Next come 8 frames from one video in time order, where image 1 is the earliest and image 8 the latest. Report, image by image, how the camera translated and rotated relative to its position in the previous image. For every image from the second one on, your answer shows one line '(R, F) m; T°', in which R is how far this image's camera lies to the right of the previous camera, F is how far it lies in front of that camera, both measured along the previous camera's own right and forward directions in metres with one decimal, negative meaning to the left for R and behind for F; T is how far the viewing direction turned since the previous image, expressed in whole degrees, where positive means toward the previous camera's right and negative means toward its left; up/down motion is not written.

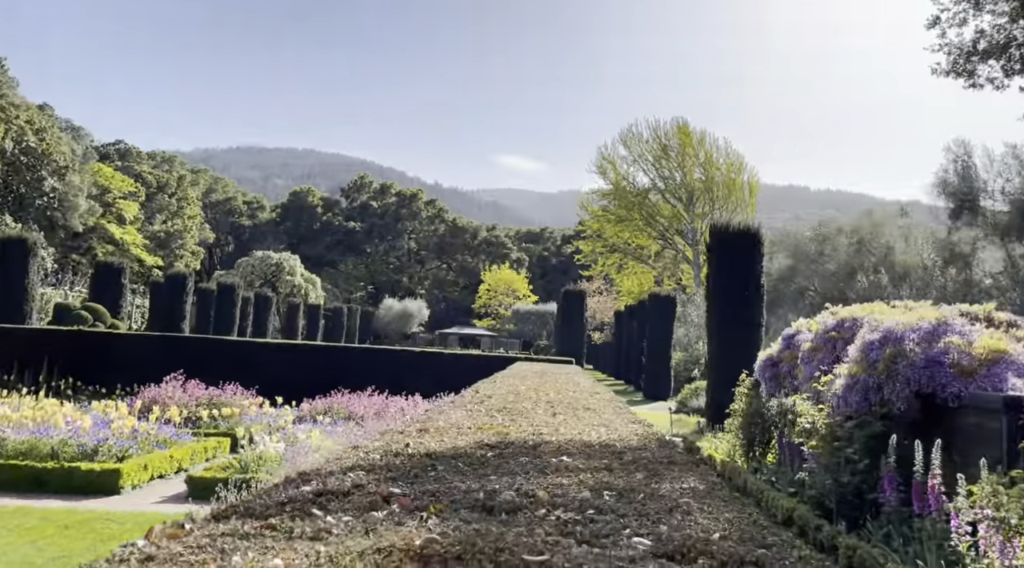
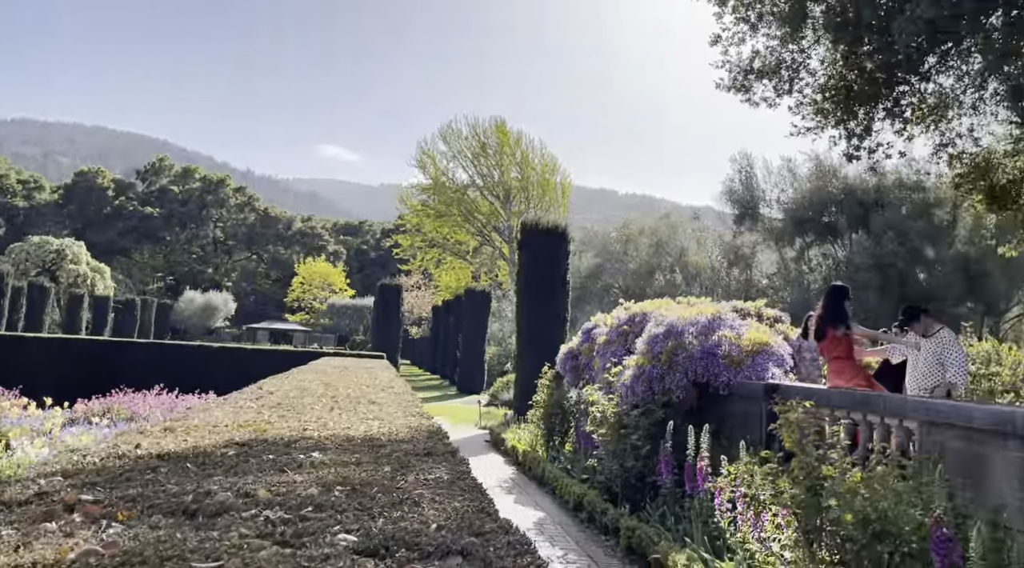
(+0.1, 0.0) m; +13°
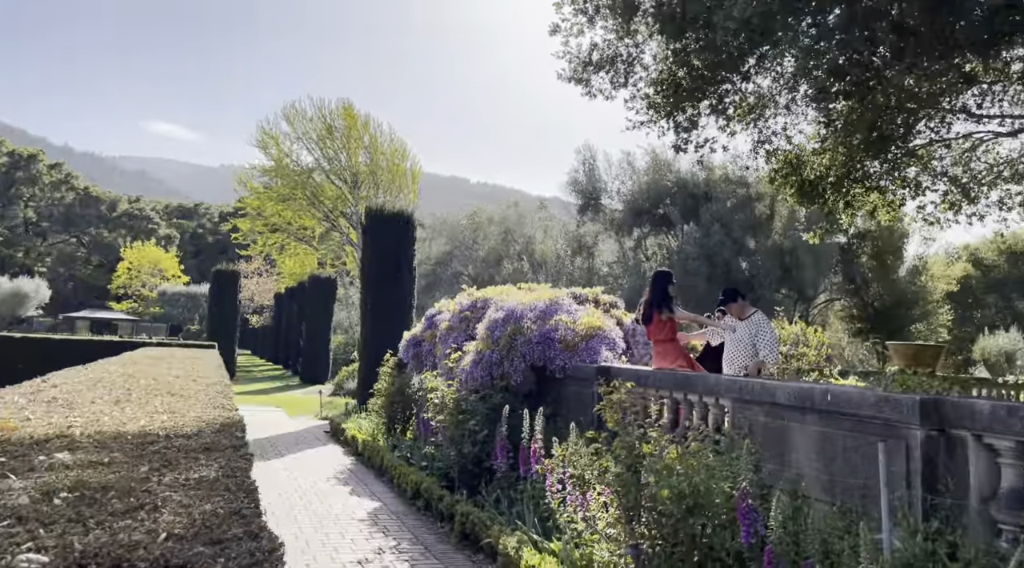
(+0.1, +0.1) m; +11°
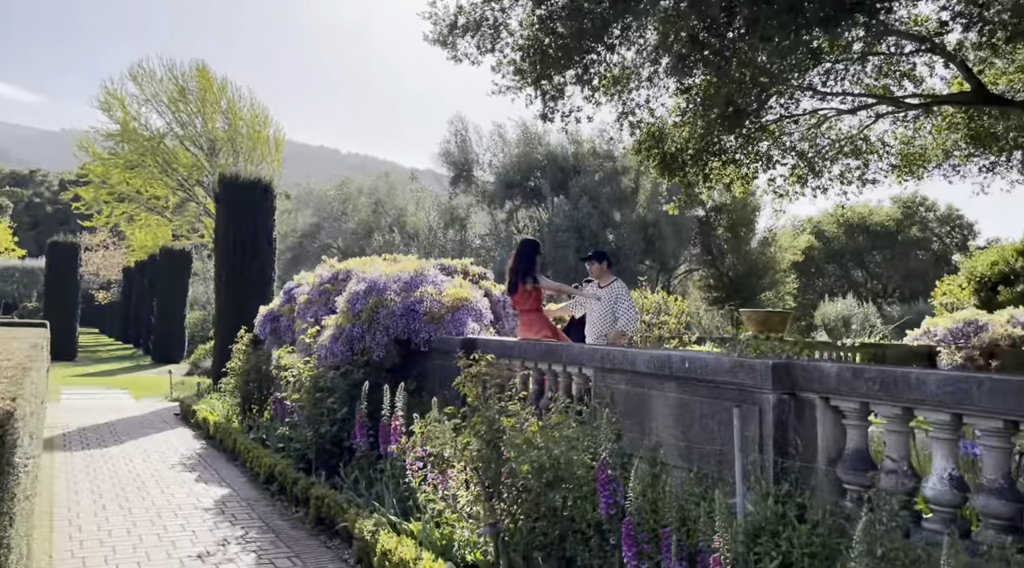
(+0.1, +0.2) m; +9°
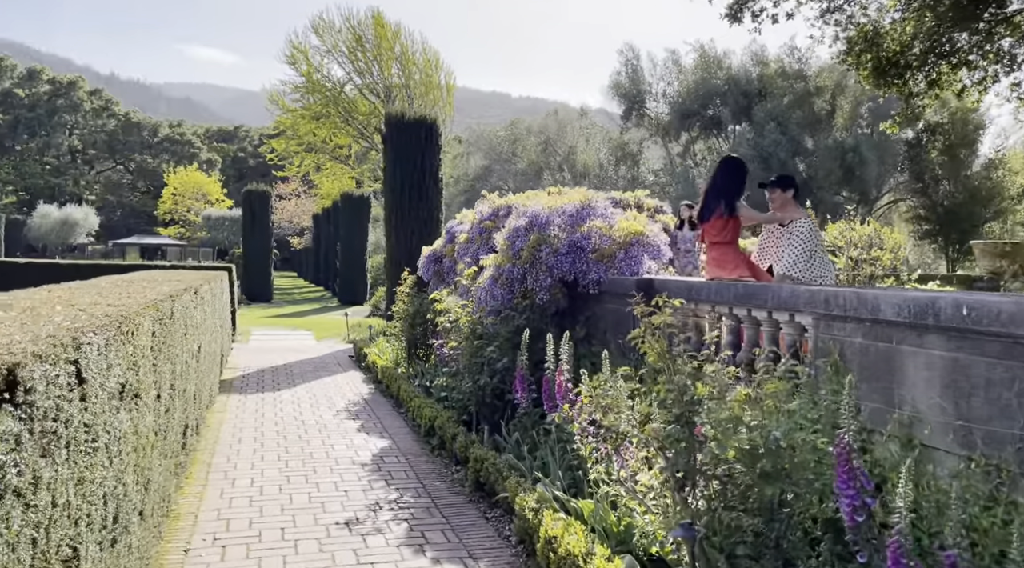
(-0.1, +0.8) m; -13°
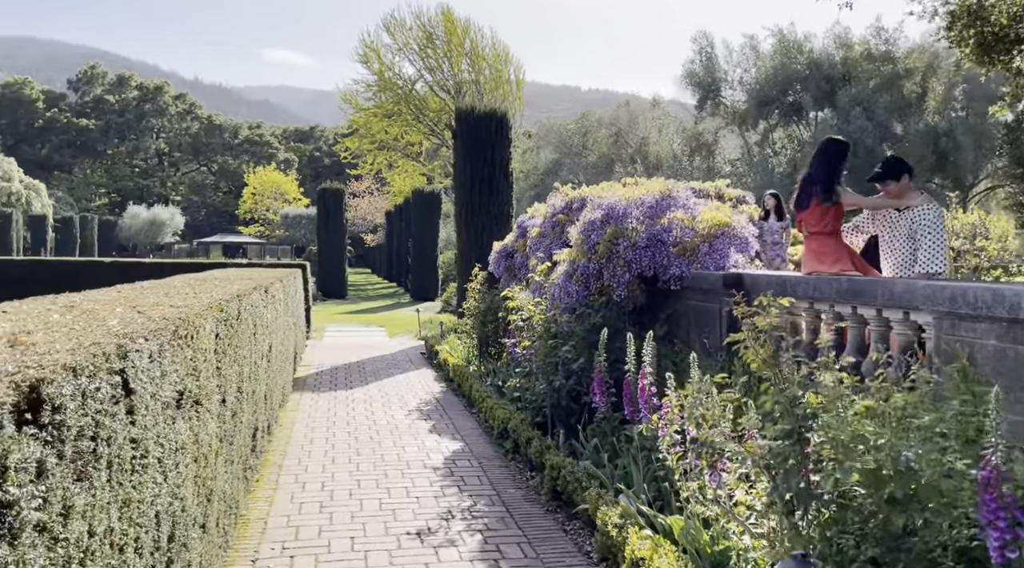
(0.0, +0.3) m; -5°
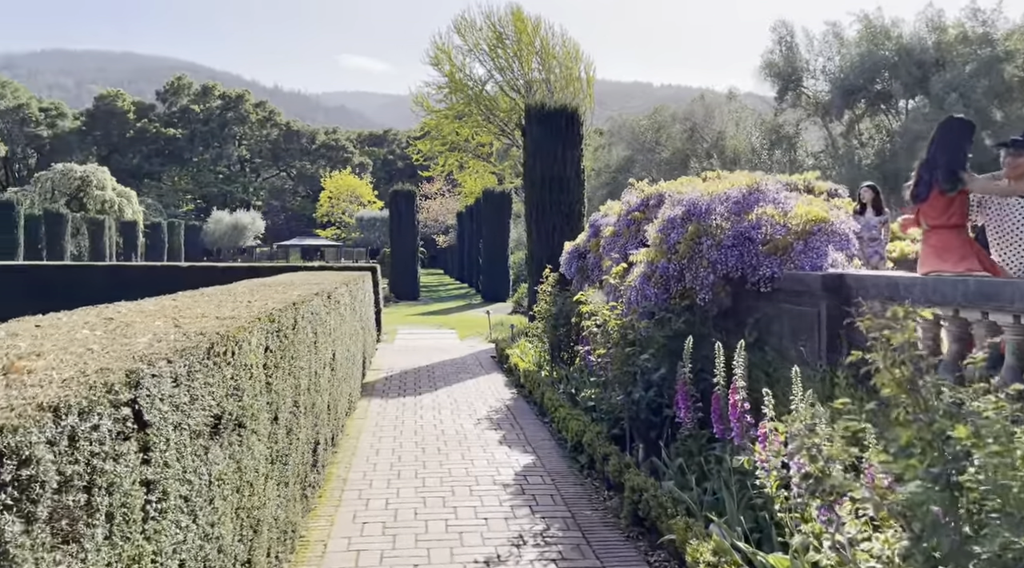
(0.0, +0.3) m; -5°
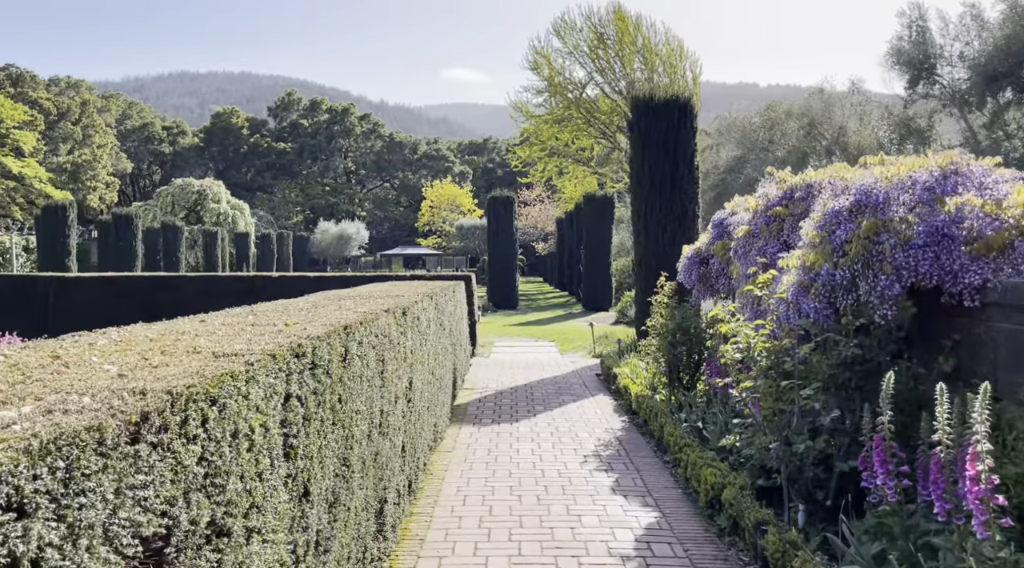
(-0.1, +1.0) m; -7°
